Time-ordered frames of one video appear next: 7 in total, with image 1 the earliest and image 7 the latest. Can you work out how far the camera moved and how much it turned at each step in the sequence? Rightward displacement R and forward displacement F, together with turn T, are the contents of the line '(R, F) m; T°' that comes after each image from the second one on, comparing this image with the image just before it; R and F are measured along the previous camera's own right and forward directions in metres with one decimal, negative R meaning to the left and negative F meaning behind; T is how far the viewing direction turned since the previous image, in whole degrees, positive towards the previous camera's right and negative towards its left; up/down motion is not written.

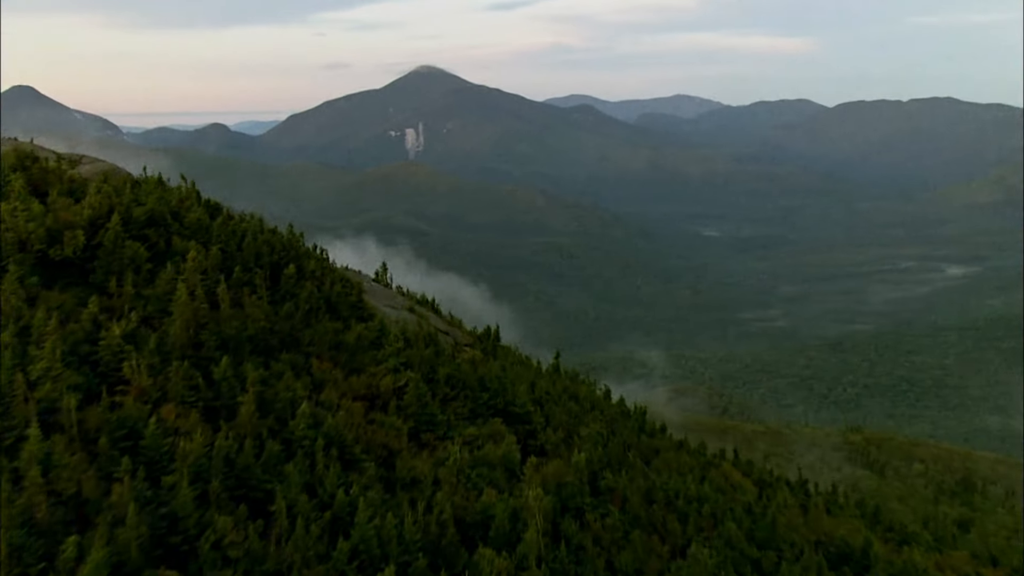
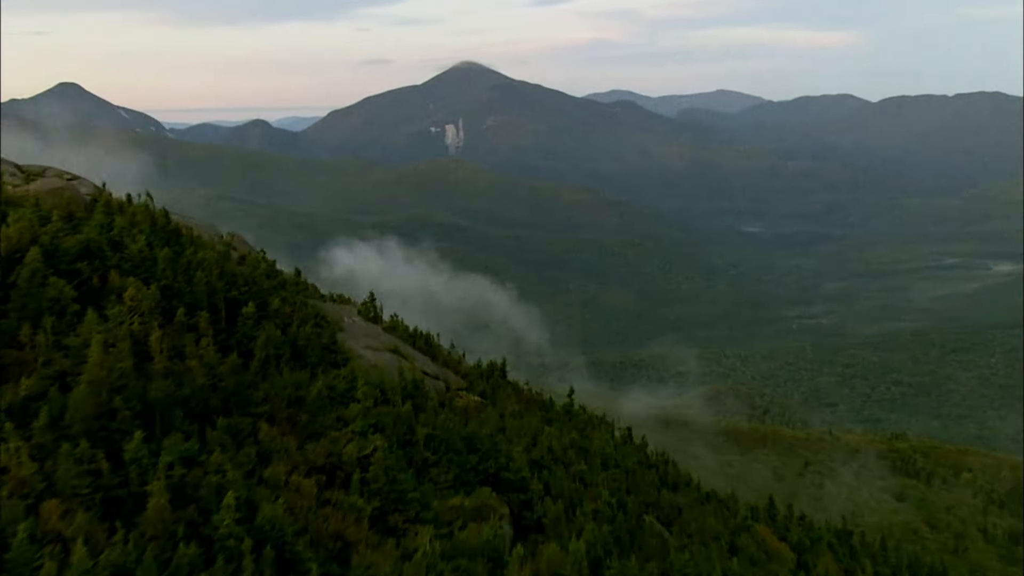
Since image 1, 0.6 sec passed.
(+0.3, +1.3) m; -2°
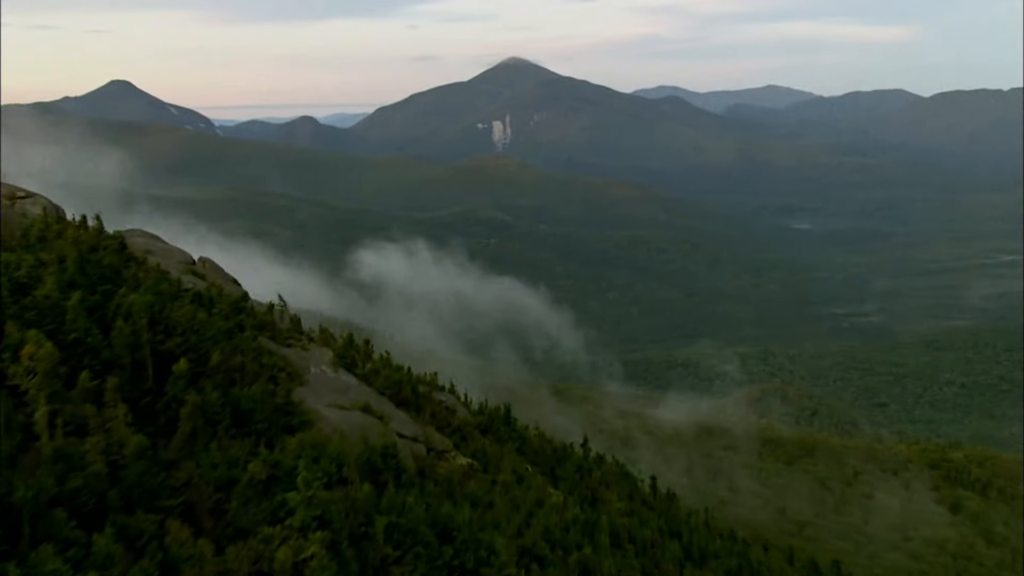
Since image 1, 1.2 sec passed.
(+0.3, +1.4) m; -2°
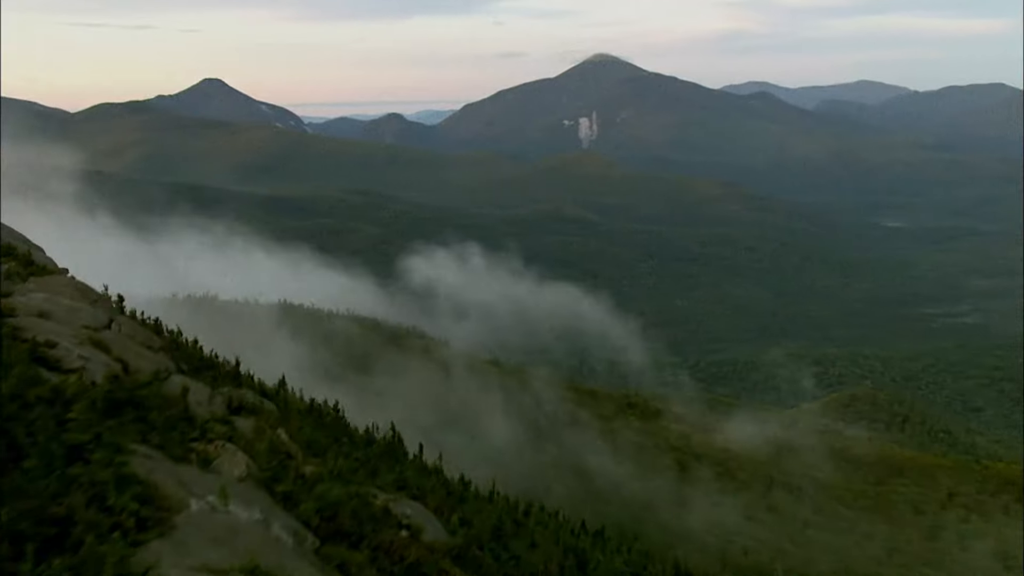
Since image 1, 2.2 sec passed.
(+0.6, +2.3) m; -4°
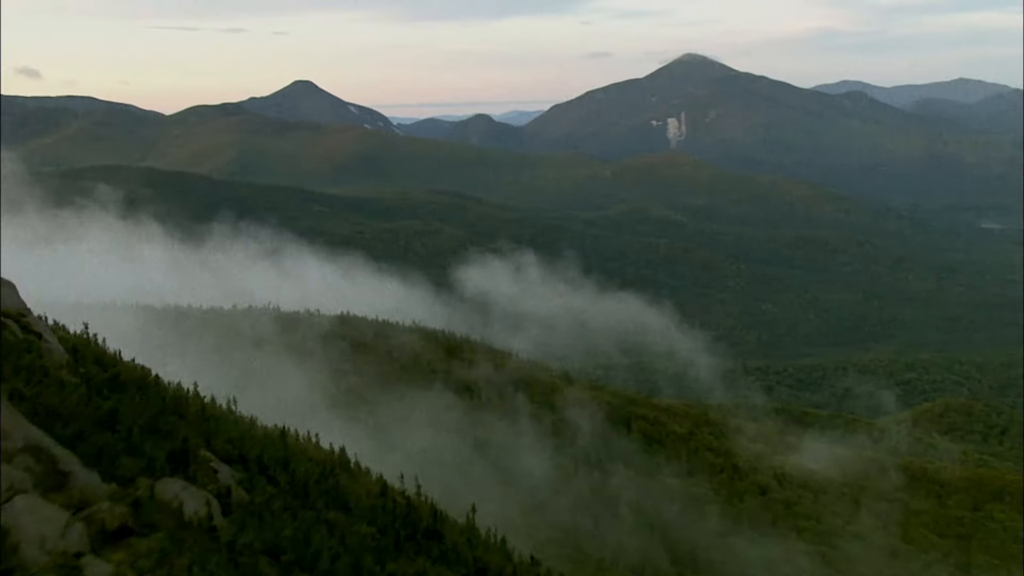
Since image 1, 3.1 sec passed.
(+0.6, +2.1) m; -4°
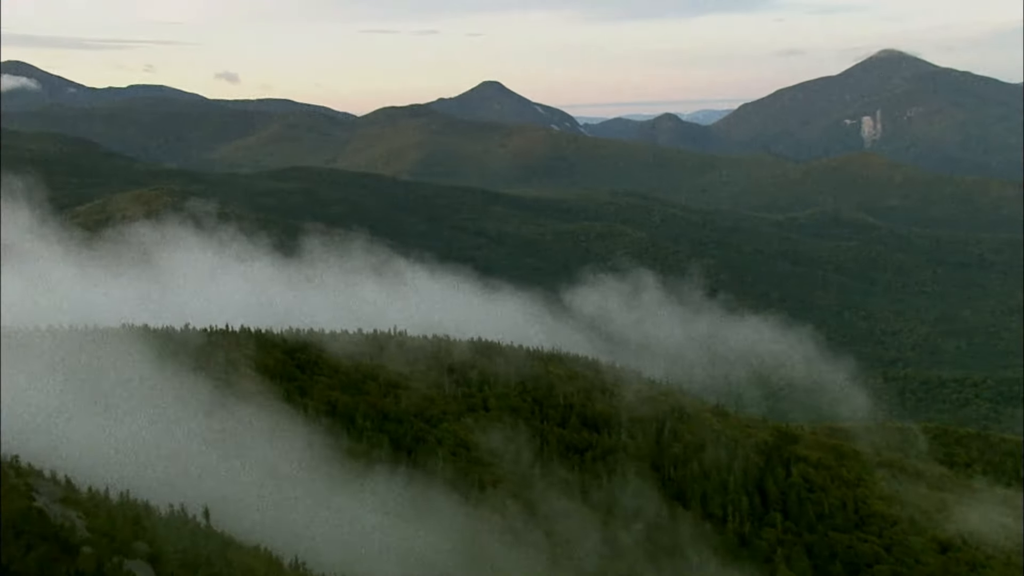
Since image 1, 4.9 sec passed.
(+1.3, +4.2) m; -8°
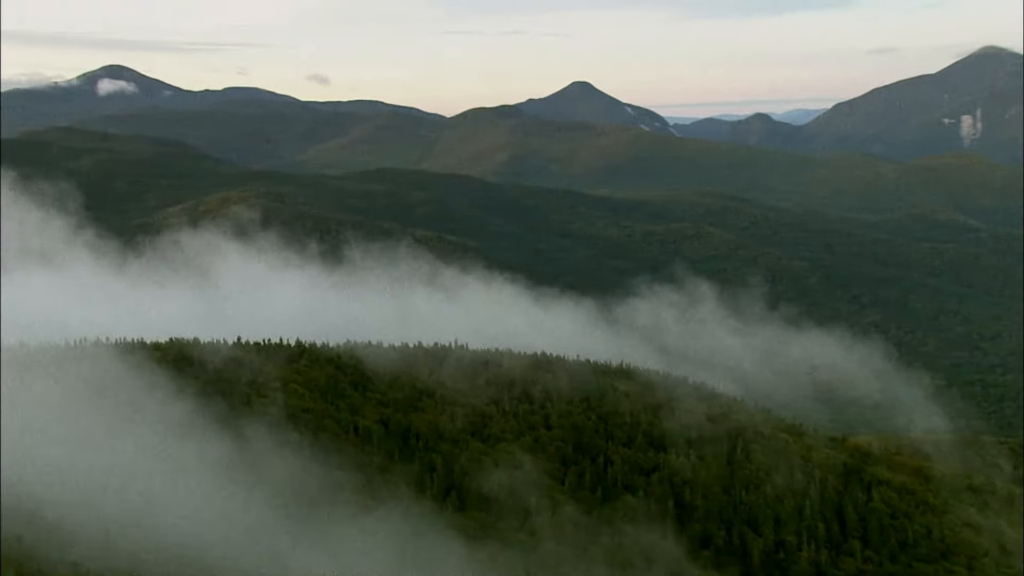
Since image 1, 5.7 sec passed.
(+0.7, +1.7) m; -4°
